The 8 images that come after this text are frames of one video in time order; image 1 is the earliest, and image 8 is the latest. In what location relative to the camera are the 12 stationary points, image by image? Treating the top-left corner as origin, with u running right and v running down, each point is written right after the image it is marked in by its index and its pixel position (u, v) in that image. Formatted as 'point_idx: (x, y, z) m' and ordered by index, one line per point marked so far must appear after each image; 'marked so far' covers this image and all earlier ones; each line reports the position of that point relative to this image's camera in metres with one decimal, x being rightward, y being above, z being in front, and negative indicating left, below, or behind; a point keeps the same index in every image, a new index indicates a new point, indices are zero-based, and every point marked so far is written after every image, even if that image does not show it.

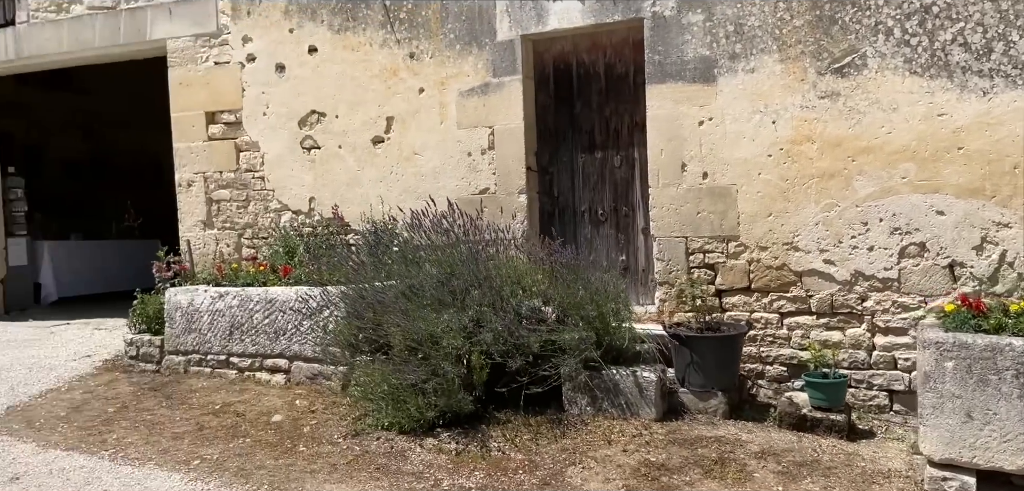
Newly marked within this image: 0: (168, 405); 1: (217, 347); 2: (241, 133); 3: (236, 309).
0: (-1.8, -0.8, +4.6) m
1: (-1.7, -0.6, +5.2) m
2: (-2.0, +0.8, +6.2) m
3: (-1.6, -0.4, +5.1) m
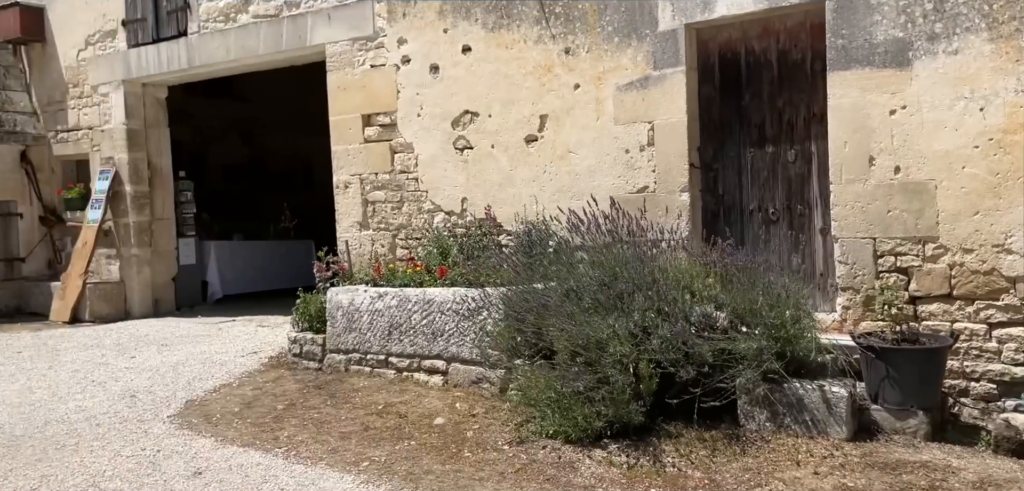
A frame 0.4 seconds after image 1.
0: (-0.9, -0.8, +4.6) m
1: (-0.8, -0.6, +5.2) m
2: (-0.9, +0.8, +6.3) m
3: (-0.7, -0.4, +5.1) m
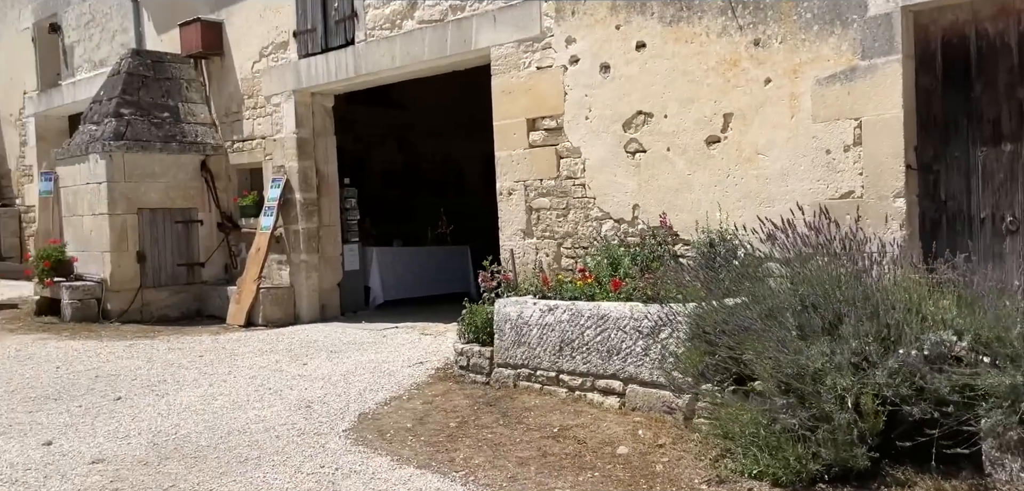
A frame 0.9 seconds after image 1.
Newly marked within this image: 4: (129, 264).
0: (0.0, -0.9, +4.4) m
1: (+0.2, -0.7, +4.9) m
2: (+0.3, +0.7, +6.0) m
3: (+0.3, -0.4, +4.8) m
4: (-3.5, -0.2, +8.1) m
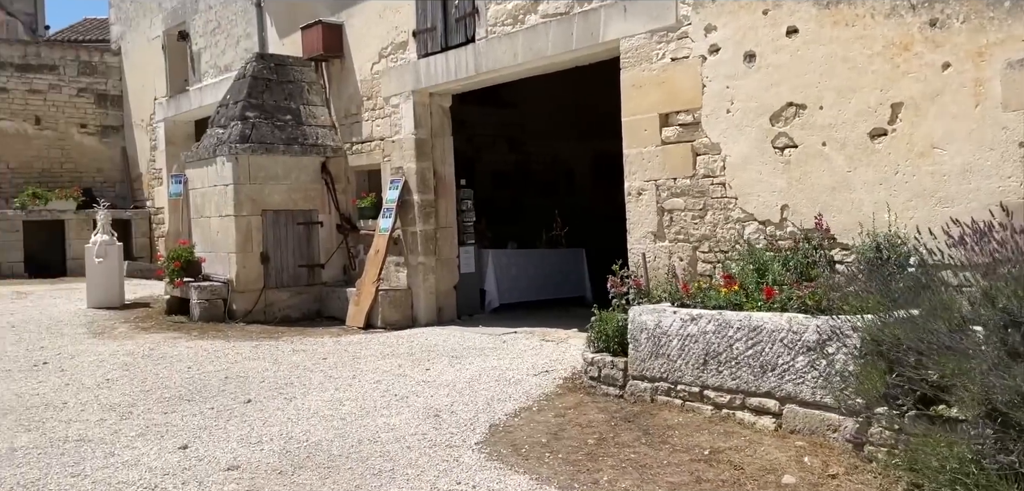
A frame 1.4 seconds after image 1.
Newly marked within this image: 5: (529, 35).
0: (+0.6, -0.9, +4.0) m
1: (+0.9, -0.7, +4.5) m
2: (+1.2, +0.7, +5.6) m
3: (+1.0, -0.4, +4.4) m
4: (-2.4, -0.2, +8.1) m
5: (+0.1, +1.6, +6.8) m
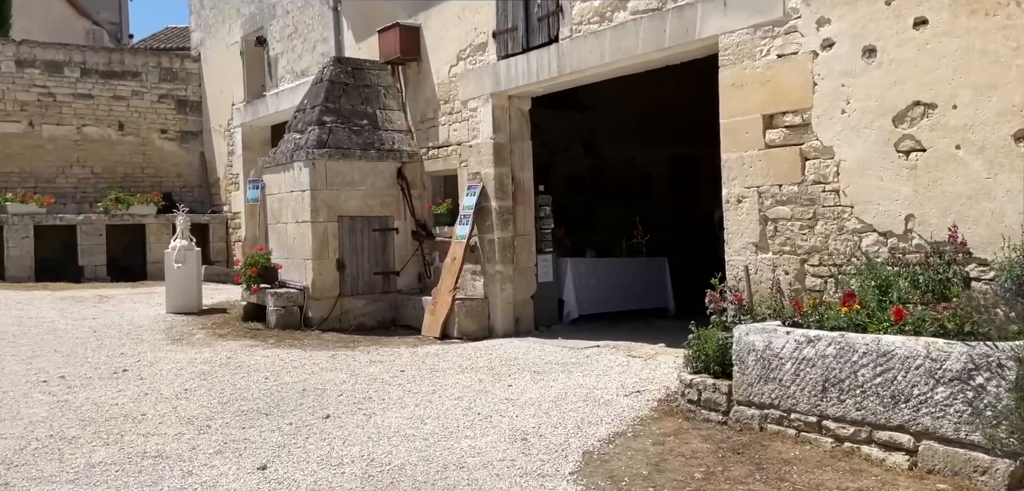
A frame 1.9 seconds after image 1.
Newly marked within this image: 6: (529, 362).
0: (+1.0, -1.0, +3.6) m
1: (+1.4, -0.7, +4.1) m
2: (+1.7, +0.6, +5.1) m
3: (+1.4, -0.5, +4.0) m
4: (-1.6, -0.2, +7.9) m
5: (+0.8, +1.6, +6.5) m
6: (+0.1, -0.9, +6.3) m
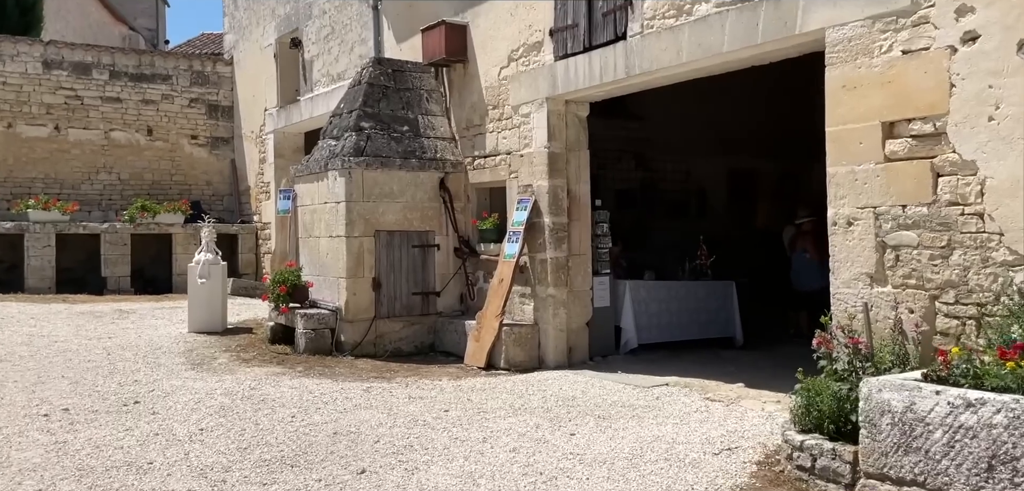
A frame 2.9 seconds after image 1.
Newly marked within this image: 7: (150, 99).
0: (+1.3, -1.1, +2.8) m
1: (+1.7, -0.9, +3.3) m
2: (+2.1, +0.5, +4.3) m
3: (+1.7, -0.7, +3.1) m
4: (-1.2, -0.4, +7.2) m
5: (+1.2, +1.4, +5.7) m
6: (+0.5, -1.0, +5.5) m
7: (-5.4, +2.2, +13.0) m
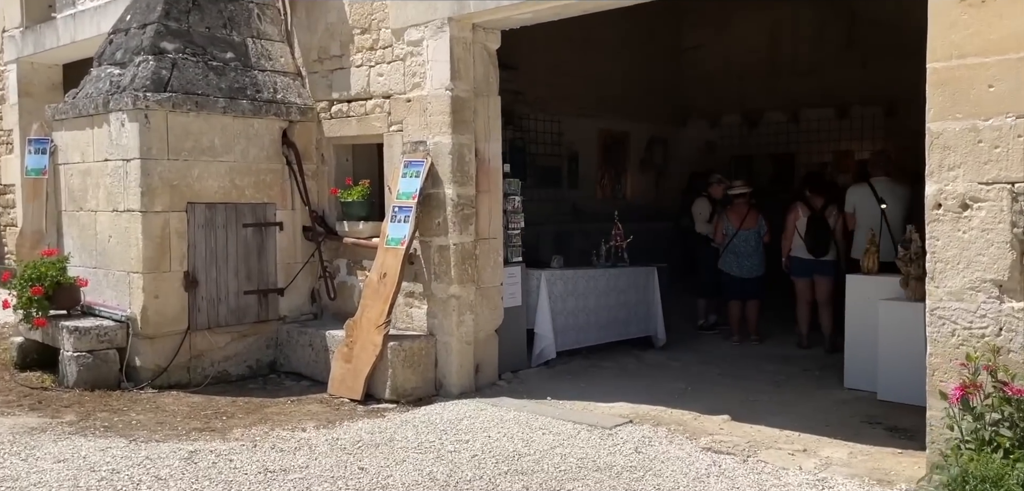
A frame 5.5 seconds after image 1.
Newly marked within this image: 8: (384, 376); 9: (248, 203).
0: (+1.6, -1.2, +1.3) m
1: (+1.9, -0.9, +1.8) m
2: (+2.0, +0.5, +2.9) m
3: (+2.0, -0.7, +1.7) m
4: (-1.9, -0.3, +4.9) m
5: (+0.8, +1.5, +4.0) m
6: (+0.2, -1.0, +3.7) m
7: (-7.3, +2.5, +9.4) m
8: (-0.7, -0.7, +4.9) m
9: (-1.6, +0.3, +5.3) m
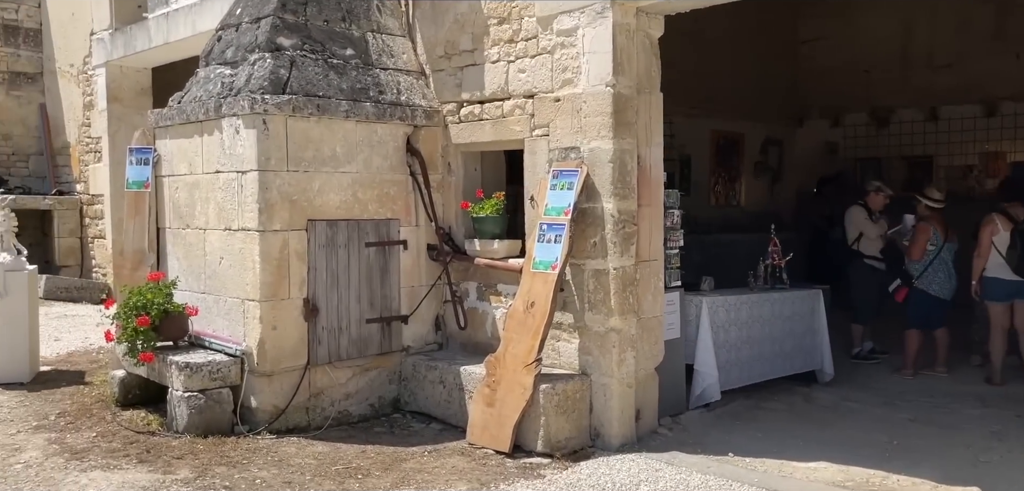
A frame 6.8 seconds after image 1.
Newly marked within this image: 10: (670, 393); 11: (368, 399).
0: (+2.2, -1.3, +0.5) m
1: (+2.5, -1.0, +1.0) m
2: (+2.7, +0.4, +2.0) m
3: (+2.6, -0.8, +0.8) m
4: (-1.1, -0.4, +4.3) m
5: (+1.6, +1.4, +3.2) m
6: (+0.9, -1.1, +3.0) m
7: (-6.2, +2.4, +9.2) m
8: (+0.1, -0.8, +4.2) m
9: (-0.7, +0.1, +4.6) m
10: (+0.8, -0.8, +4.8) m
11: (-0.8, -0.8, +4.7) m
